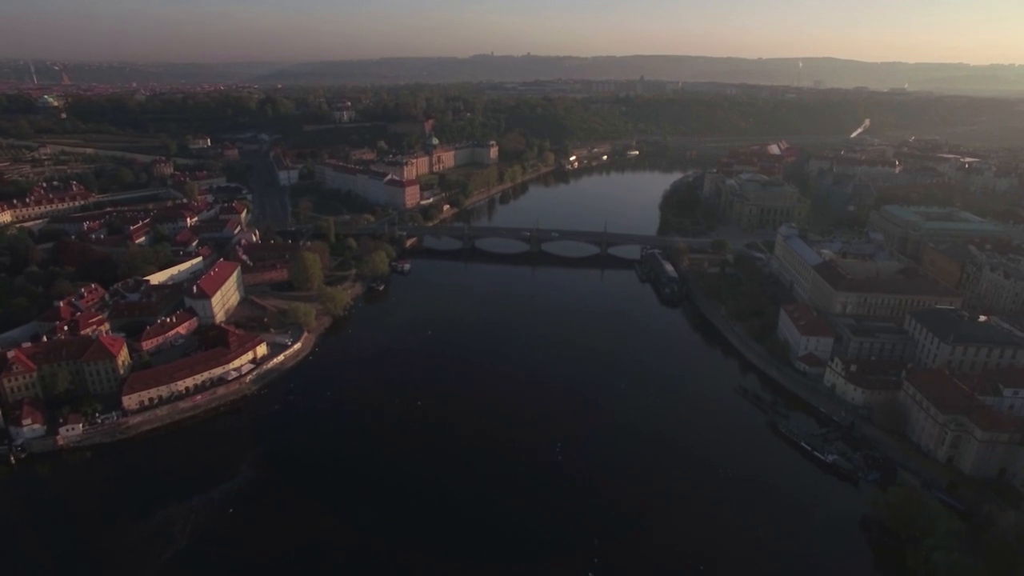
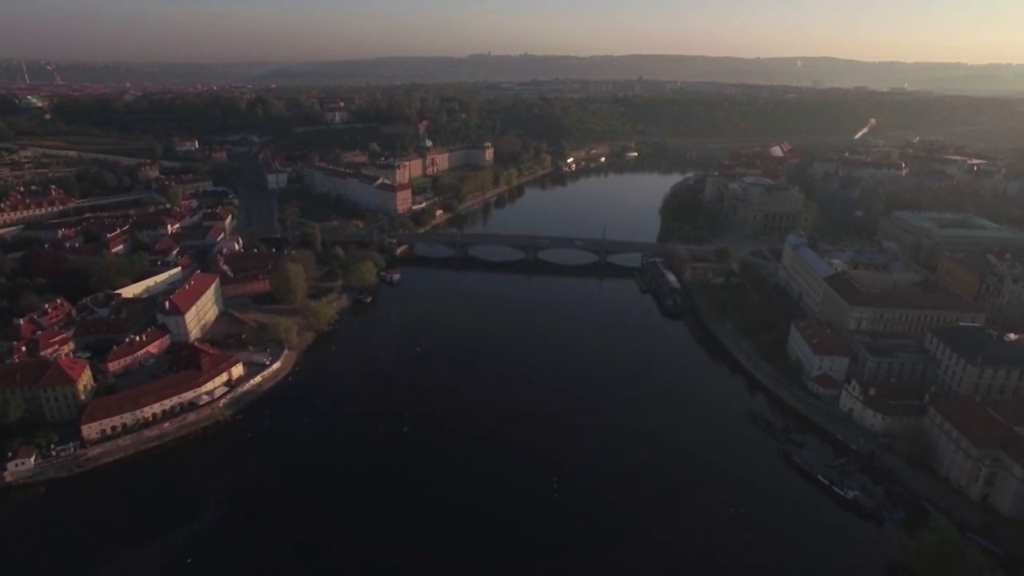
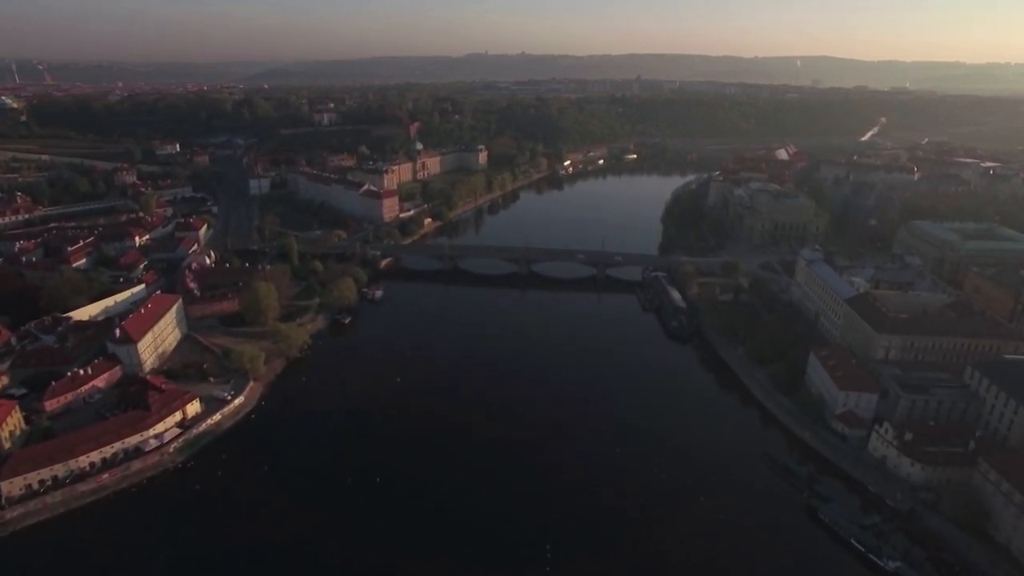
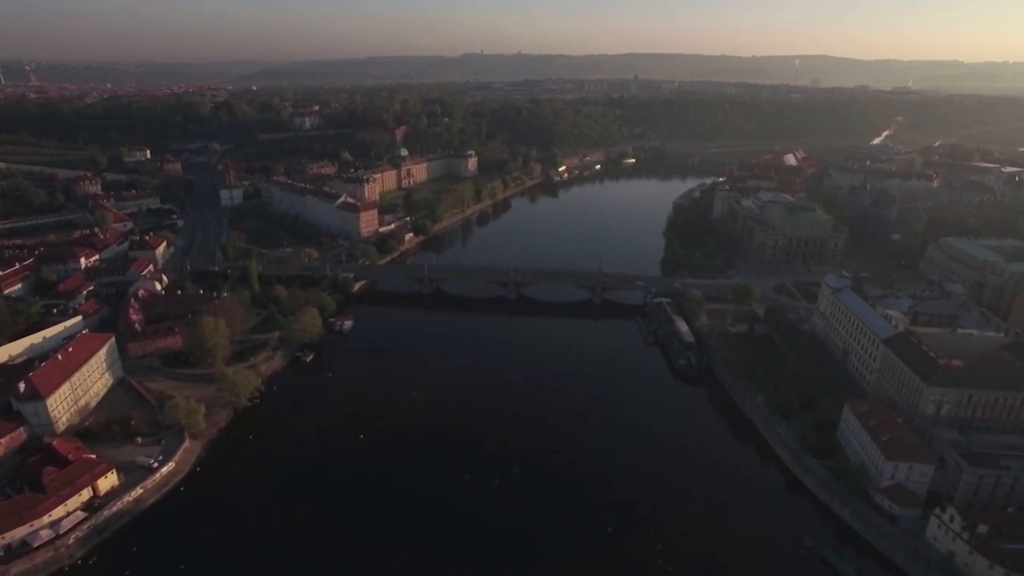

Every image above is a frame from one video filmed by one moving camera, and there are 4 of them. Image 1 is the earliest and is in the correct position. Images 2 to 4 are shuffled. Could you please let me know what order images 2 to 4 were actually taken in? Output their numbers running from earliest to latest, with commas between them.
2, 3, 4
